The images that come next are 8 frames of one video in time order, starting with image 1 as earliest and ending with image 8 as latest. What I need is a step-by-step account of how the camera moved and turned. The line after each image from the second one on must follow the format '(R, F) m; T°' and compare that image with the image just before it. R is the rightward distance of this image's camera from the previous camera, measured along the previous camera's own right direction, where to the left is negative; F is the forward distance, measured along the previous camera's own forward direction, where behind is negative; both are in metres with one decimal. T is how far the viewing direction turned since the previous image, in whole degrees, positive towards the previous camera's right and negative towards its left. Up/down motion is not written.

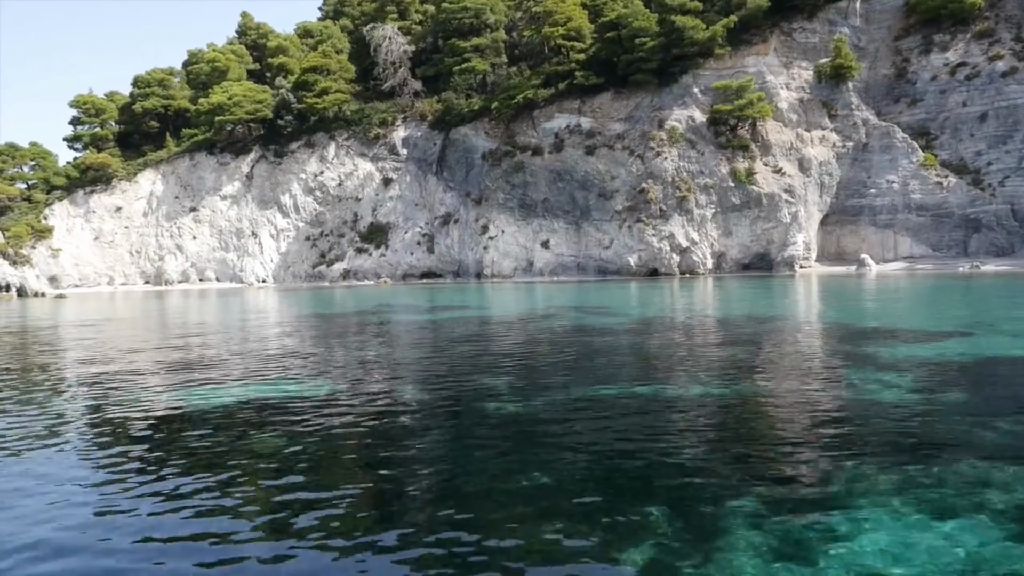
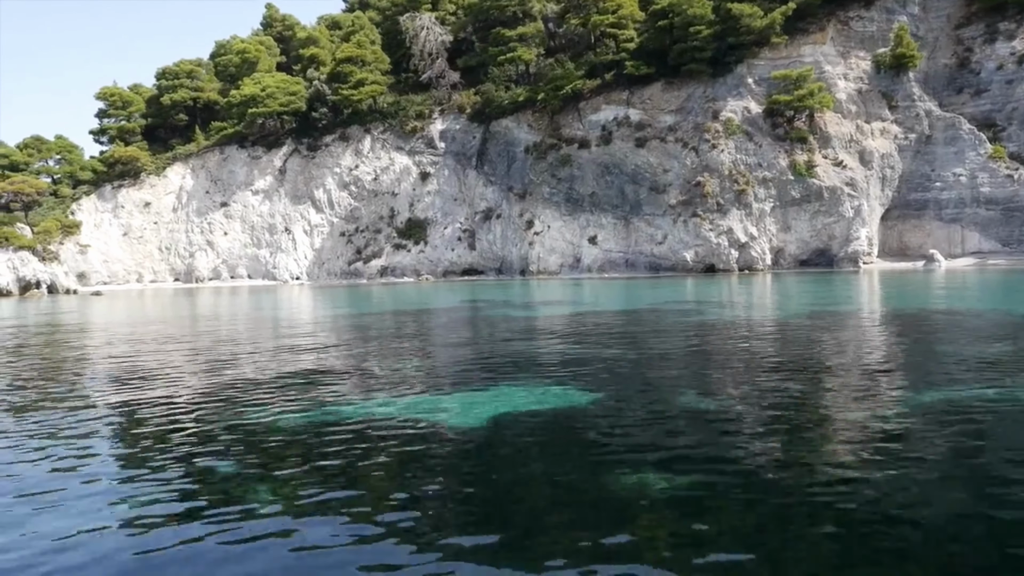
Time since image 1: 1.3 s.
(-2.2, +1.3) m; 0°
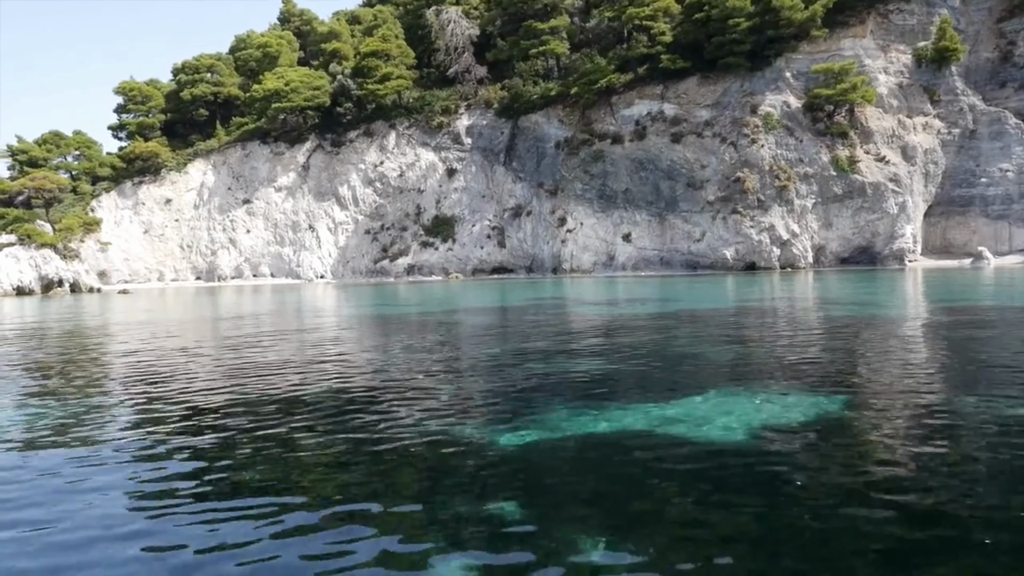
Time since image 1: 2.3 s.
(-1.5, +0.8) m; 0°
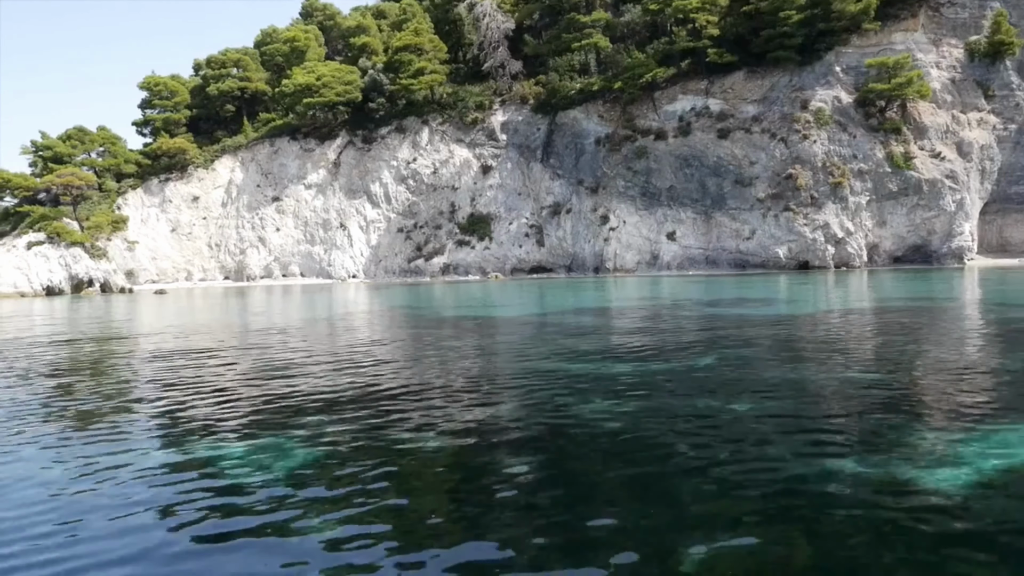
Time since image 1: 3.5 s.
(-2.0, +1.0) m; 0°
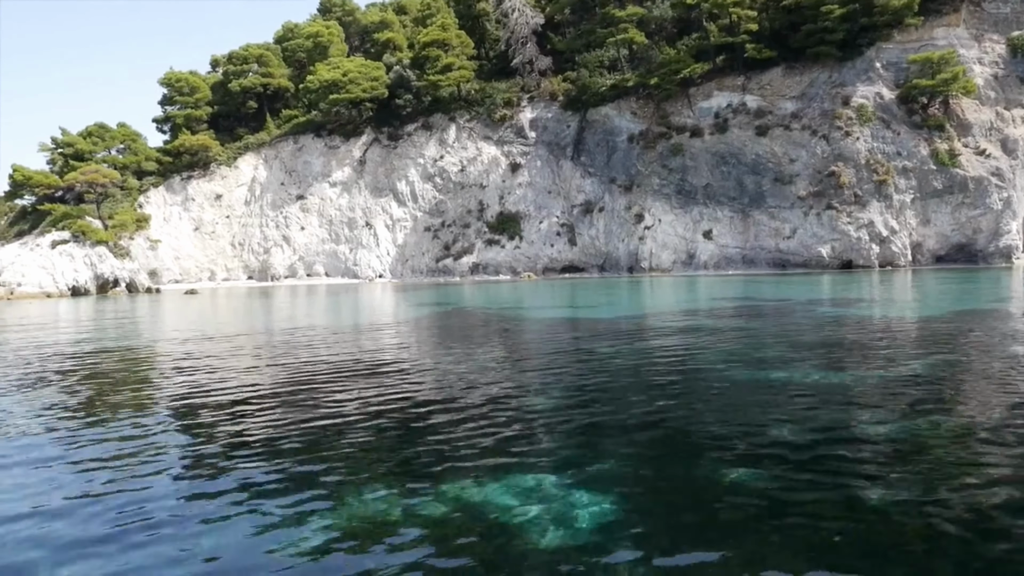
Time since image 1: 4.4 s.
(-1.6, +0.7) m; 0°
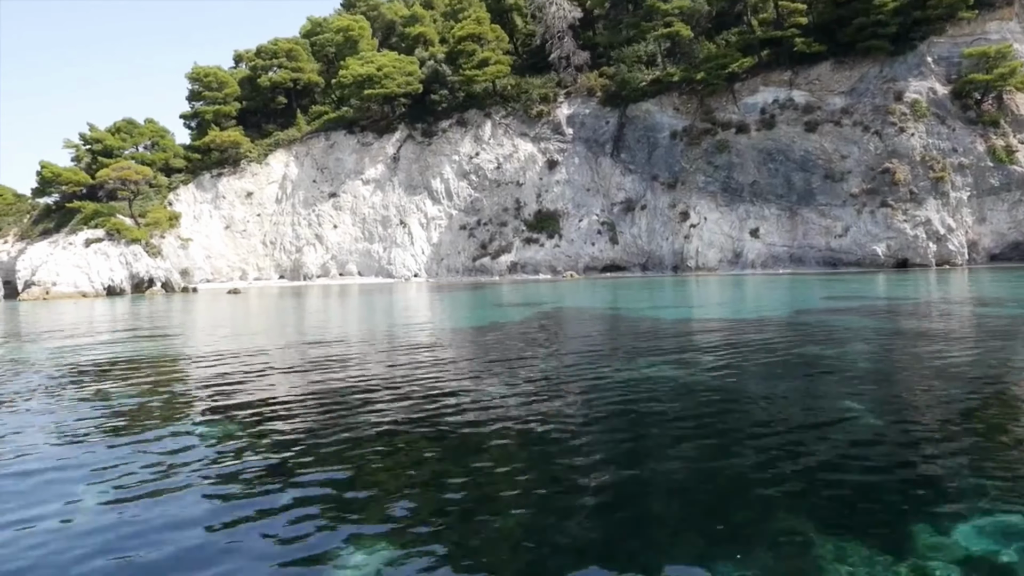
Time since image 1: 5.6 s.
(-2.0, +0.8) m; 0°
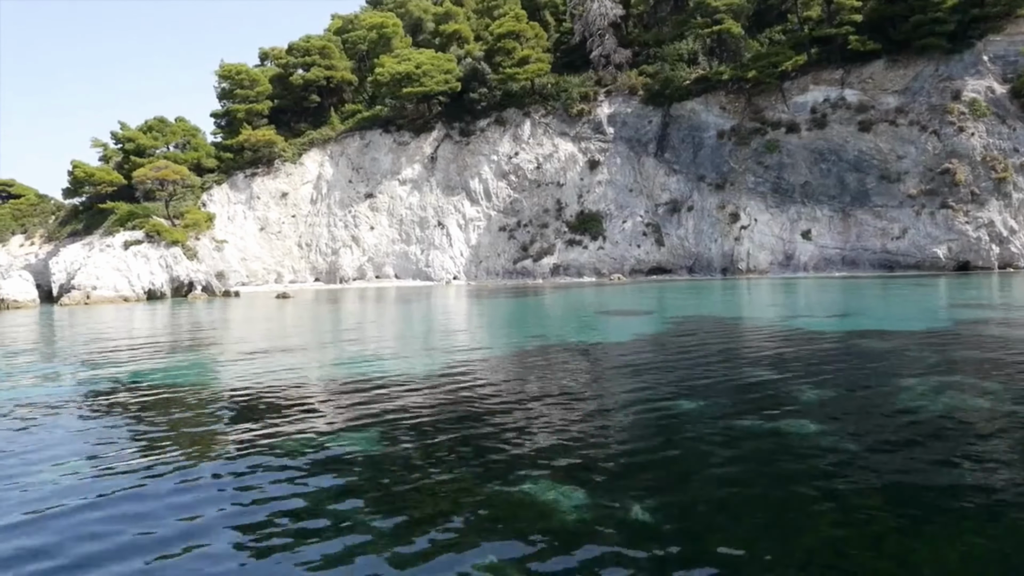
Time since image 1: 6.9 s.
(-2.2, +0.9) m; +1°
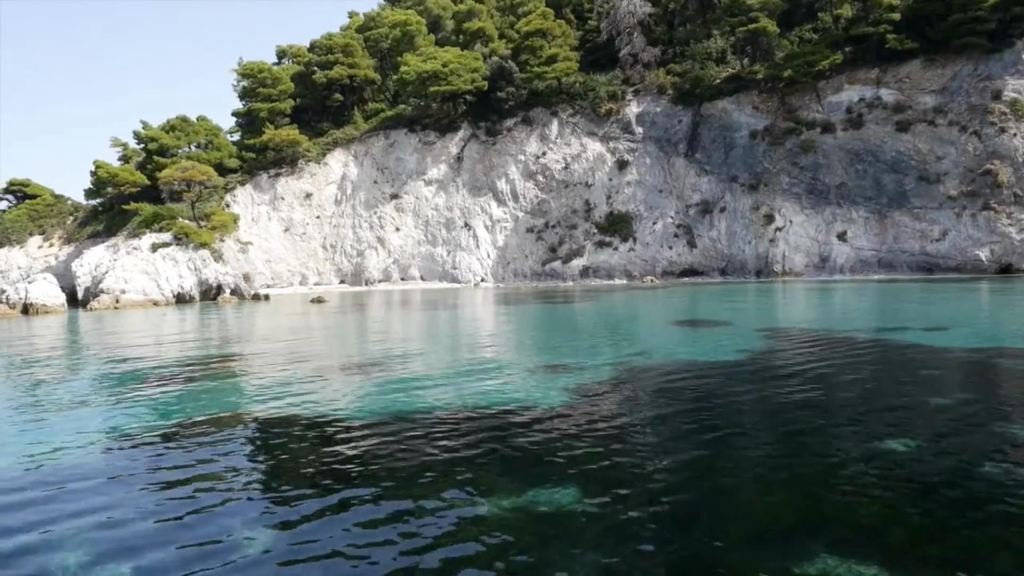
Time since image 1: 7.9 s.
(-1.4, +0.6) m; 0°
